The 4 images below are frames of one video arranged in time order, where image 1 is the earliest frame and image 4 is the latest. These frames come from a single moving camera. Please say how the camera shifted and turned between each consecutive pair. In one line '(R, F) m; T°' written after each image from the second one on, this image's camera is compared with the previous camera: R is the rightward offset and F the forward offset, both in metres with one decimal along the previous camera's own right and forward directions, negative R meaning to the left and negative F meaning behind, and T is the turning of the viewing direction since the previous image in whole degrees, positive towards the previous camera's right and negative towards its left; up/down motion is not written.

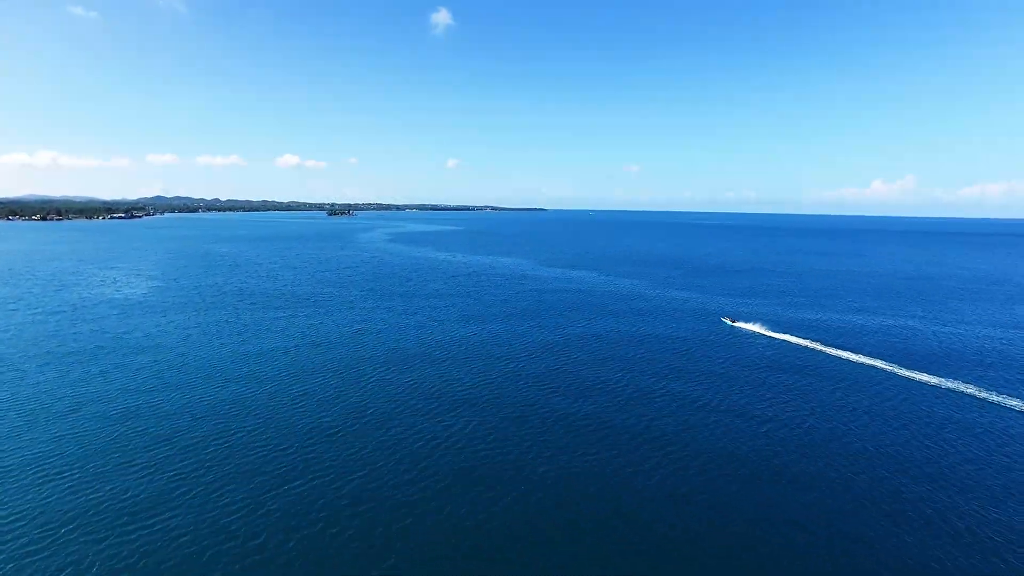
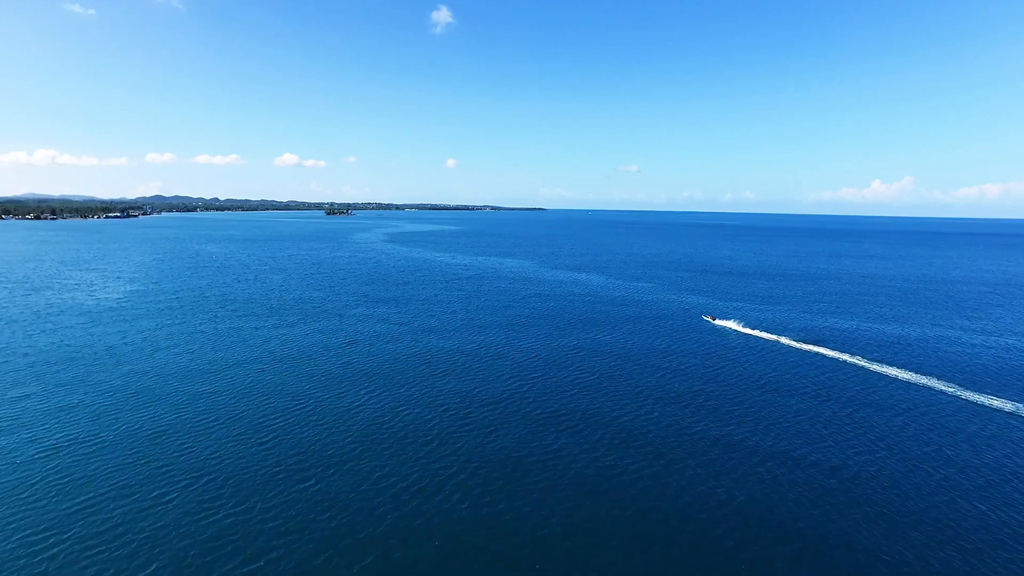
(-0.7, +5.6) m; 0°
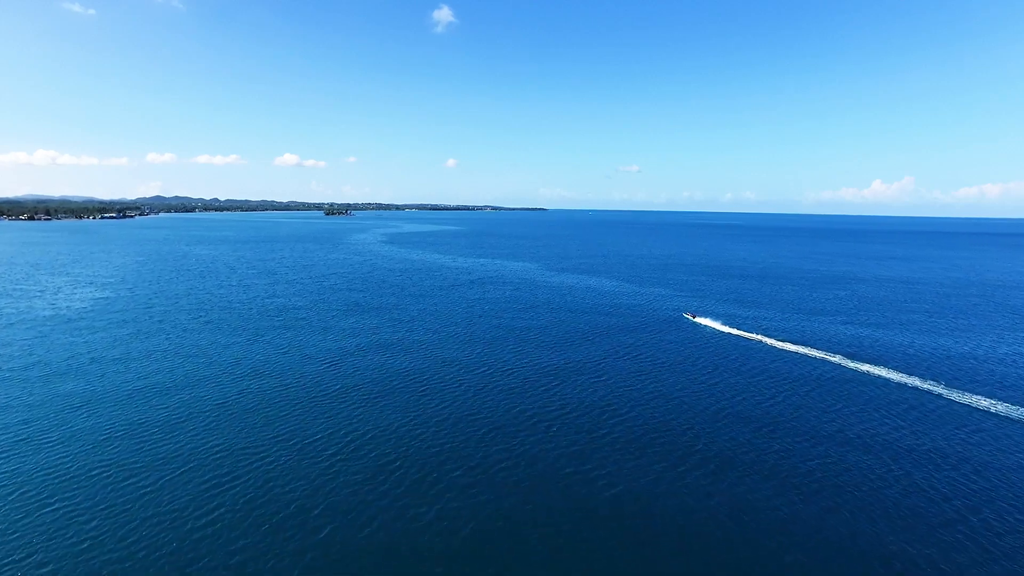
(-0.8, +7.1) m; 0°
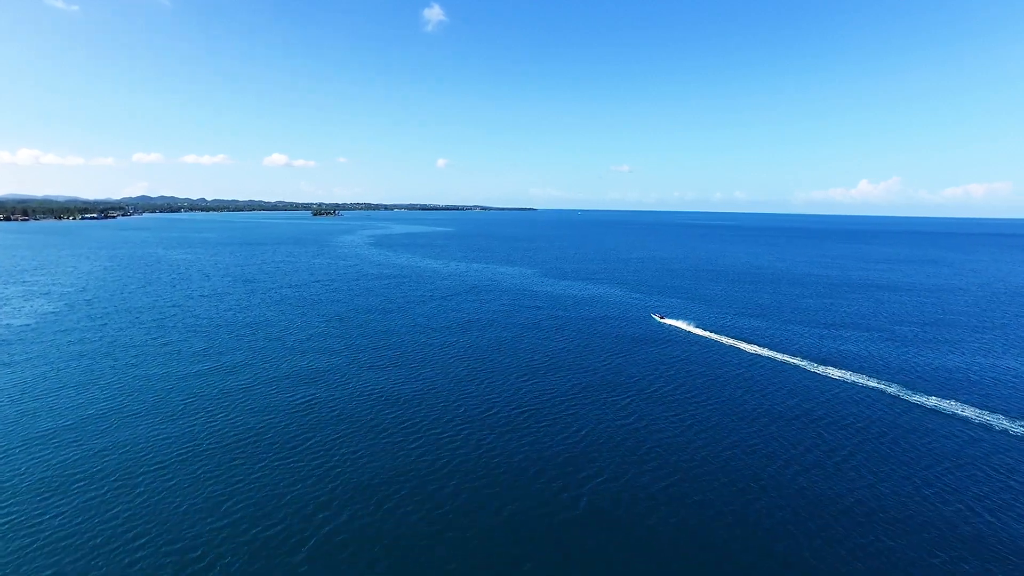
(-1.0, +7.0) m; +1°
